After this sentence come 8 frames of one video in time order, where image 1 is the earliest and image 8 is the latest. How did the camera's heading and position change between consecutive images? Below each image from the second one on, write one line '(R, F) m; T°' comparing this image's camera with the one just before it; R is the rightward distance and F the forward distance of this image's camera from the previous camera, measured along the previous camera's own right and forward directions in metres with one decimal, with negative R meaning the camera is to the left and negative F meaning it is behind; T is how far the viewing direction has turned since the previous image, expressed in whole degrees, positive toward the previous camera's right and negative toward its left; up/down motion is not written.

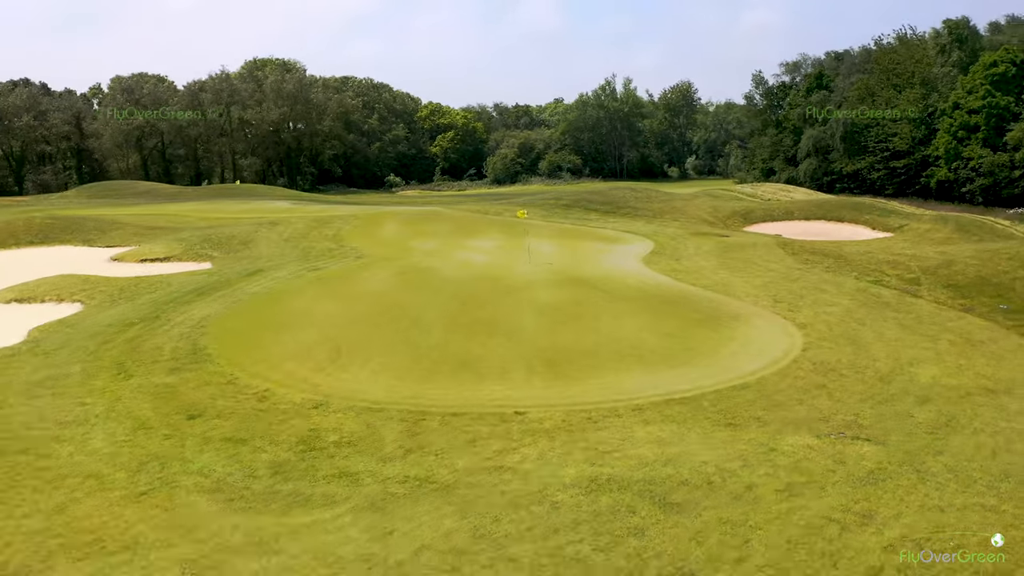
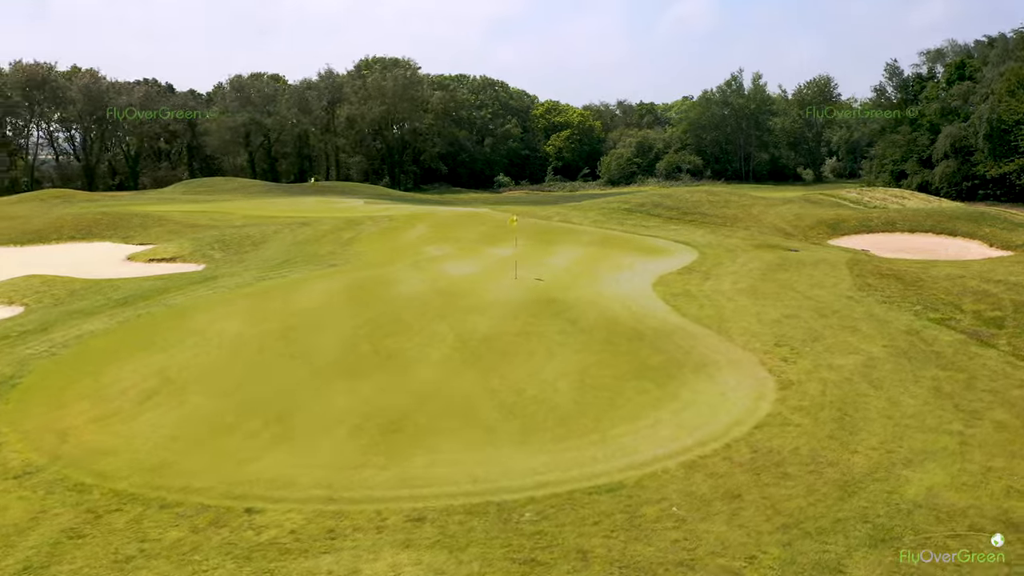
(+3.6, +3.8) m; -10°
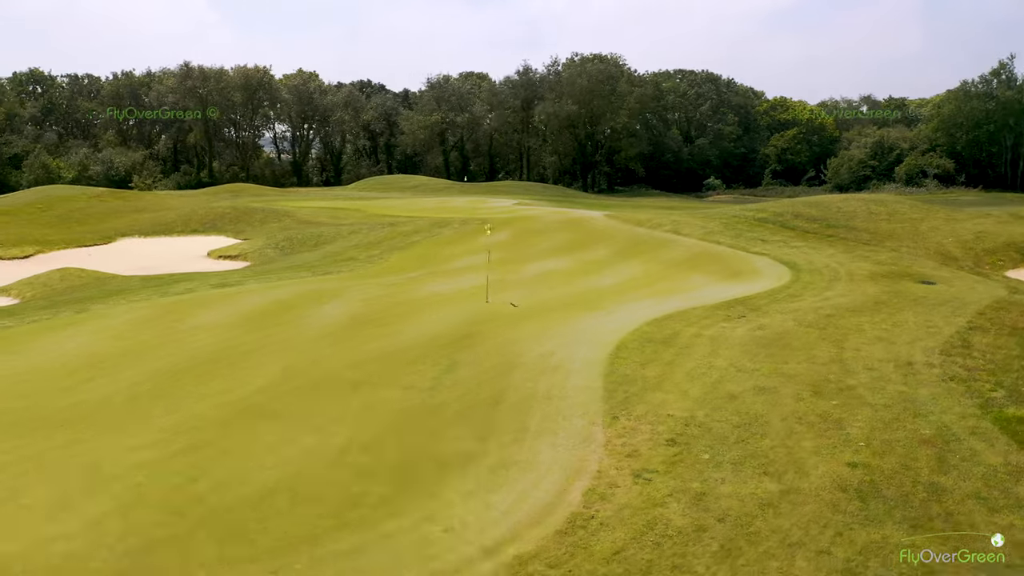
(+5.0, +4.5) m; -18°
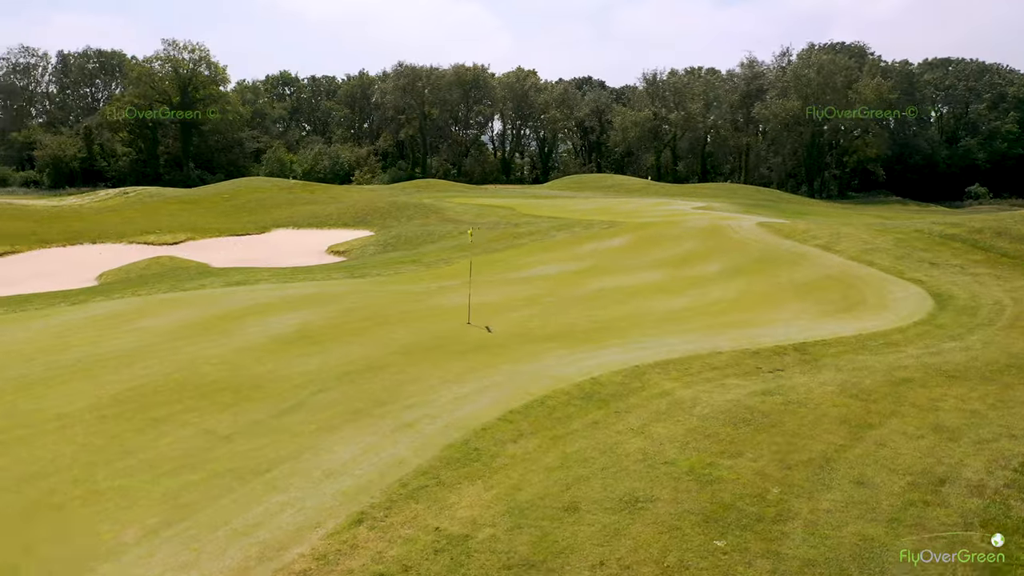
(+3.8, +3.4) m; -18°
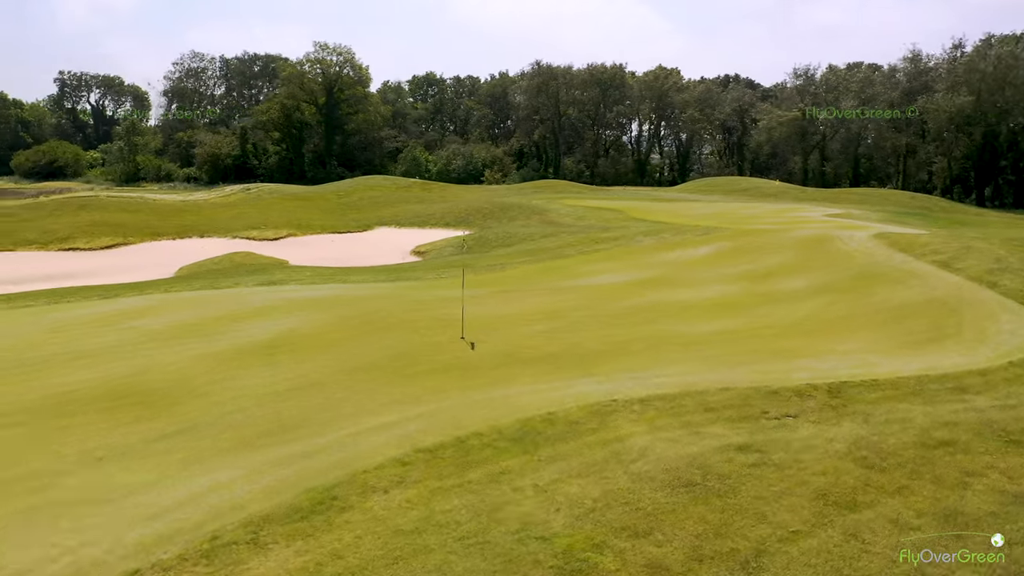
(+2.0, +1.5) m; -11°
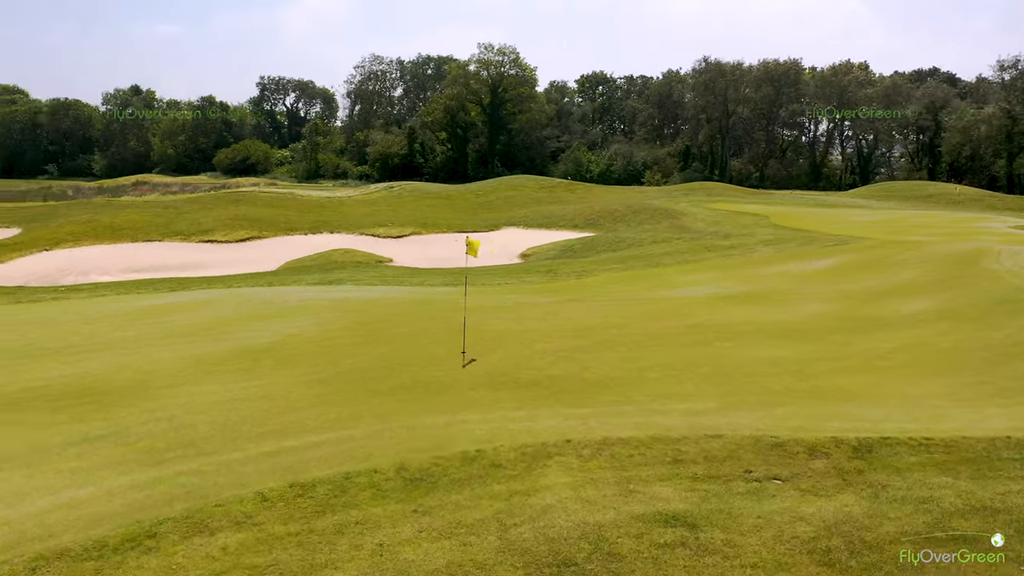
(+2.1, +1.3) m; -13°
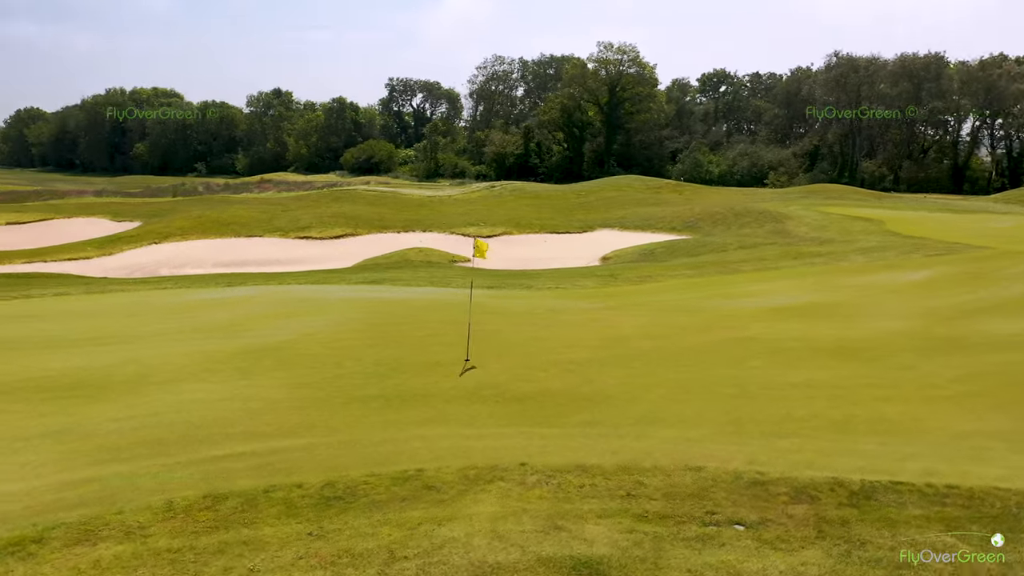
(+1.4, +0.7) m; -9°
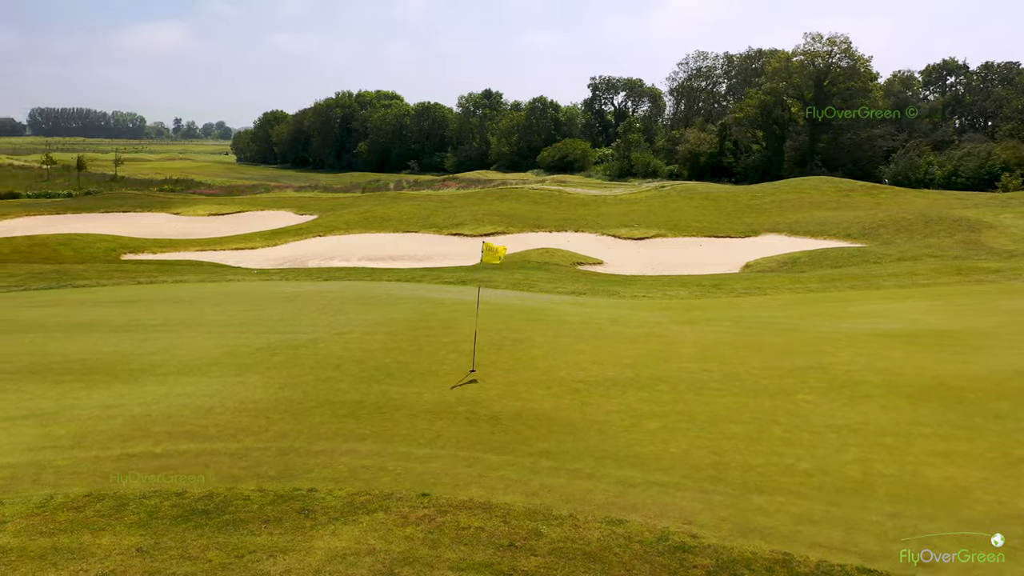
(+2.1, +1.0) m; -15°
